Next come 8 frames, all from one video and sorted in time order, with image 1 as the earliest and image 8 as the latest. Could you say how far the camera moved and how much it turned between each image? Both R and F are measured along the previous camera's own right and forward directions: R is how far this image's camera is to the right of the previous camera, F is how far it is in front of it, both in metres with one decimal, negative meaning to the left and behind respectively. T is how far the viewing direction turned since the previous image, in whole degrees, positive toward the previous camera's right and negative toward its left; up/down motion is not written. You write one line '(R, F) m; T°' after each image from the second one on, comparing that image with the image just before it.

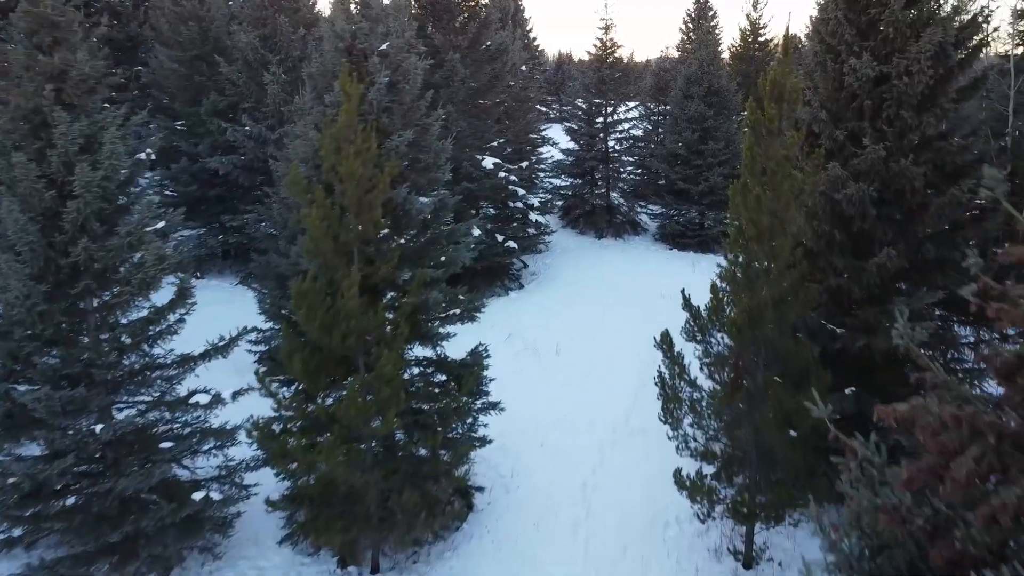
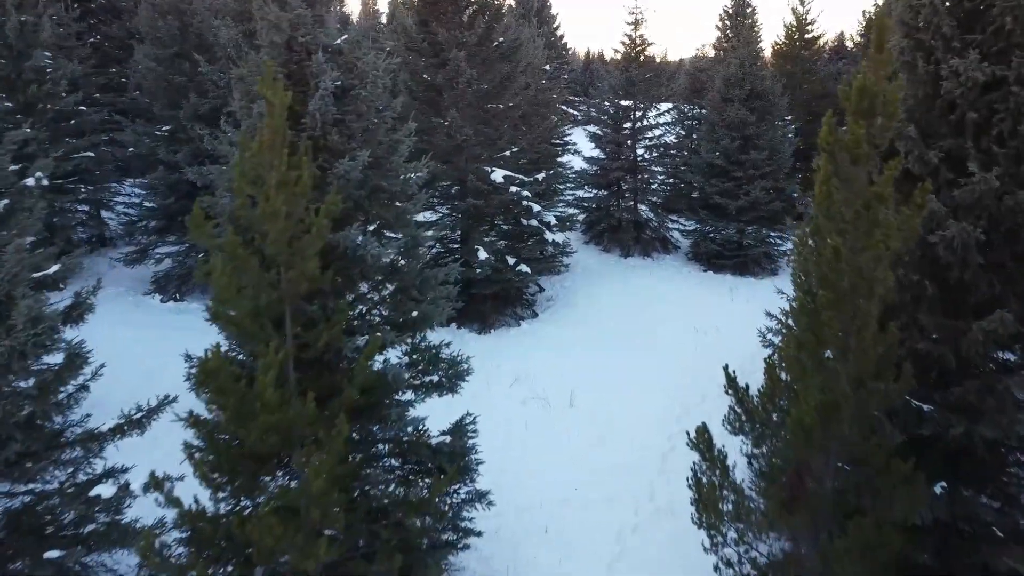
(+0.3, +1.9) m; -2°
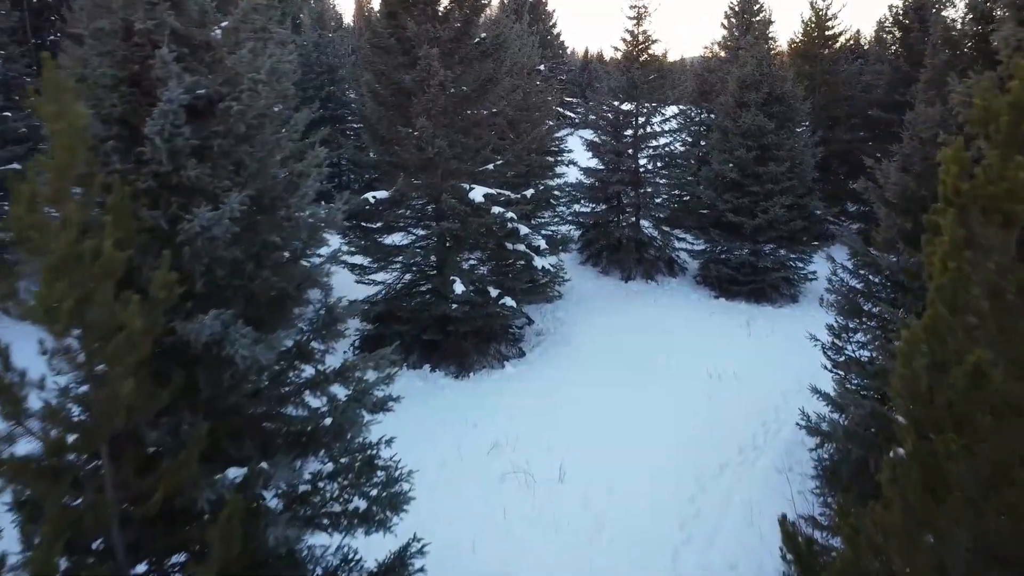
(+0.2, +1.9) m; 0°
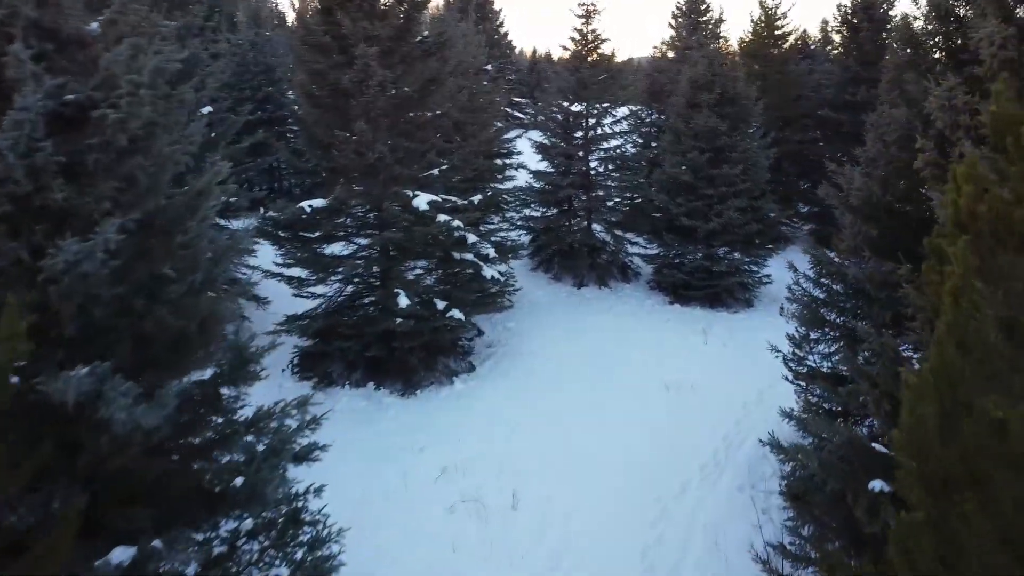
(+0.1, +0.6) m; +3°
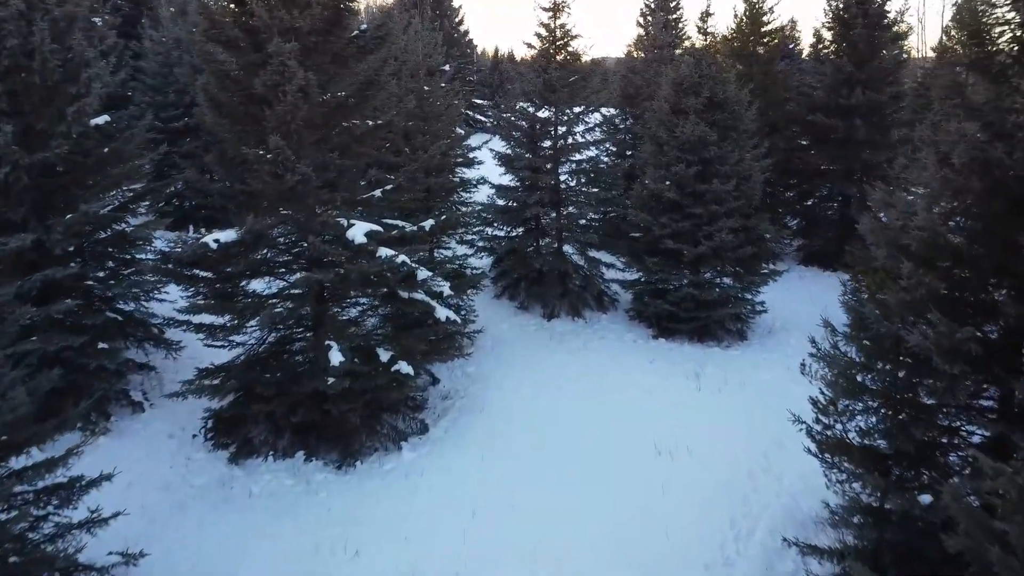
(+0.1, +1.9) m; +2°
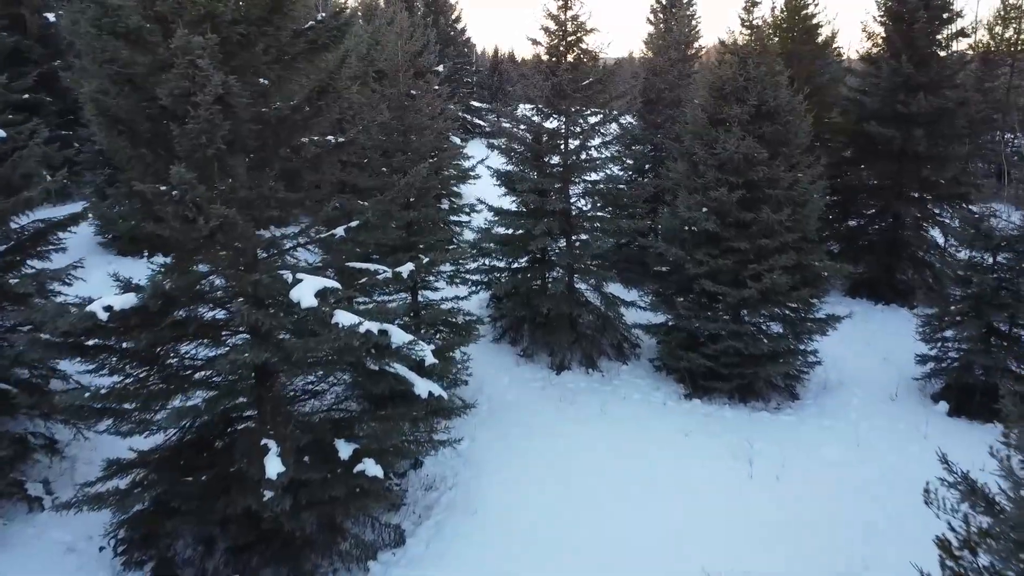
(0.0, +2.3) m; 0°
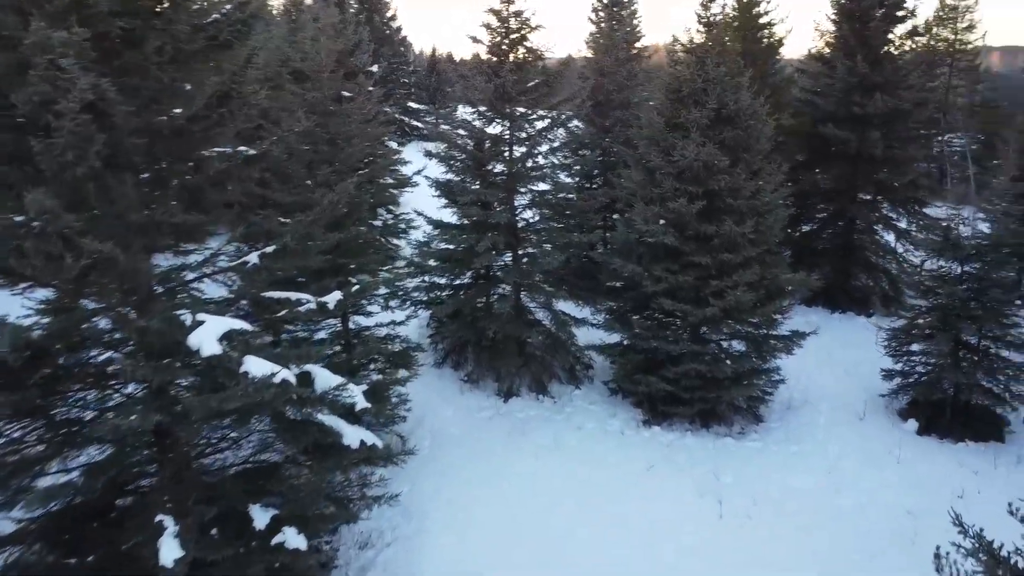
(0.0, +0.9) m; +4°
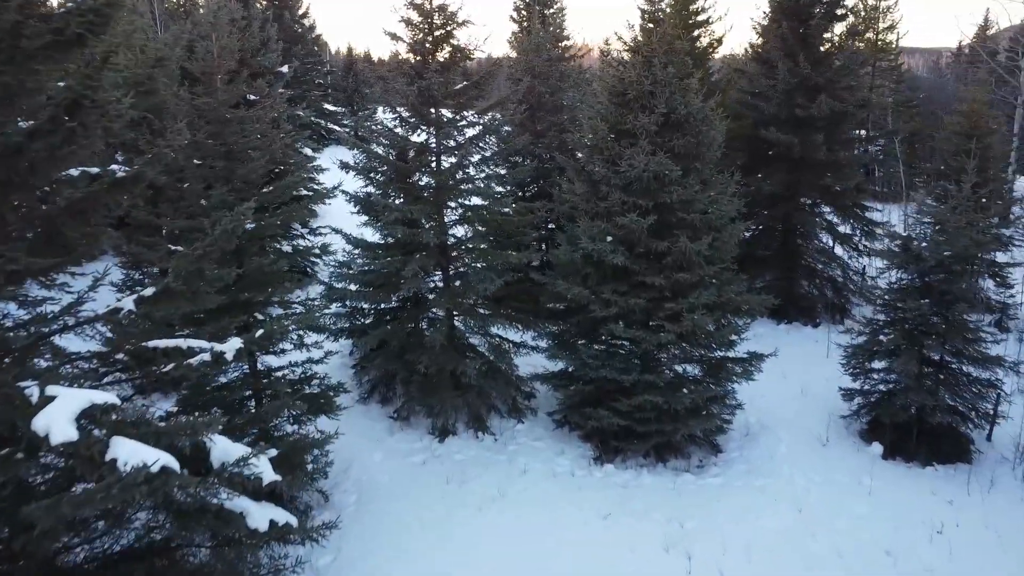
(-0.1, +1.1) m; +5°
